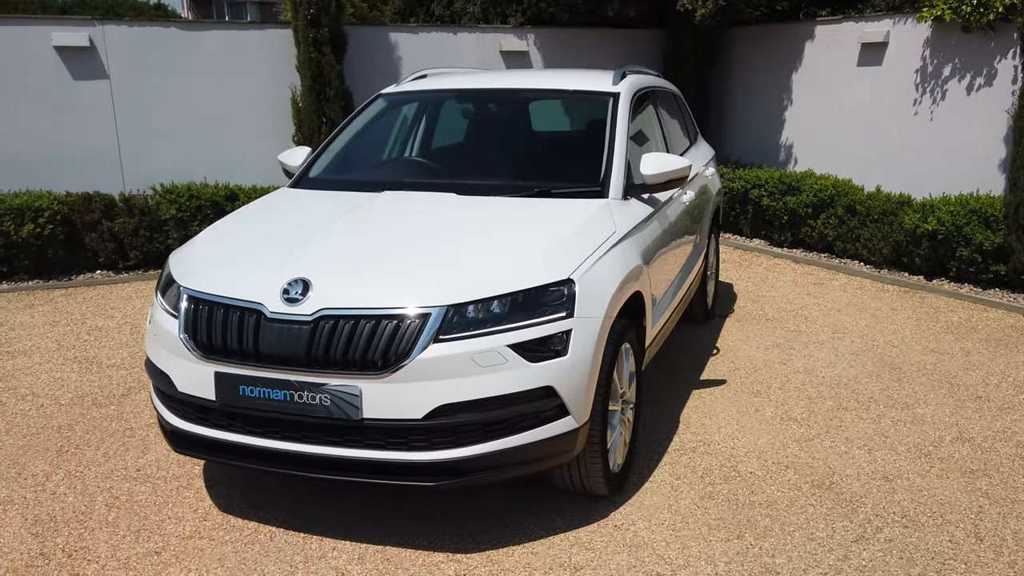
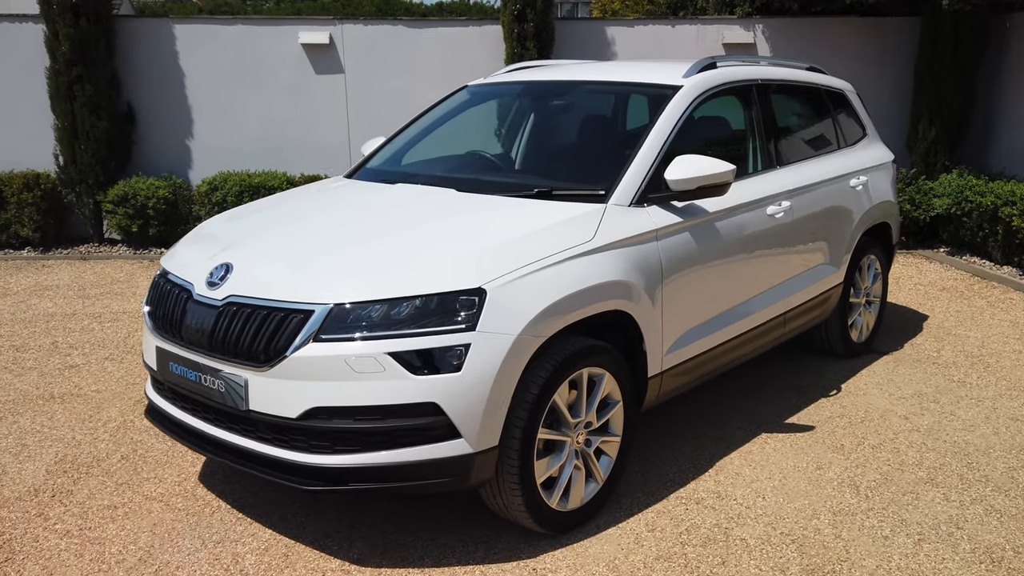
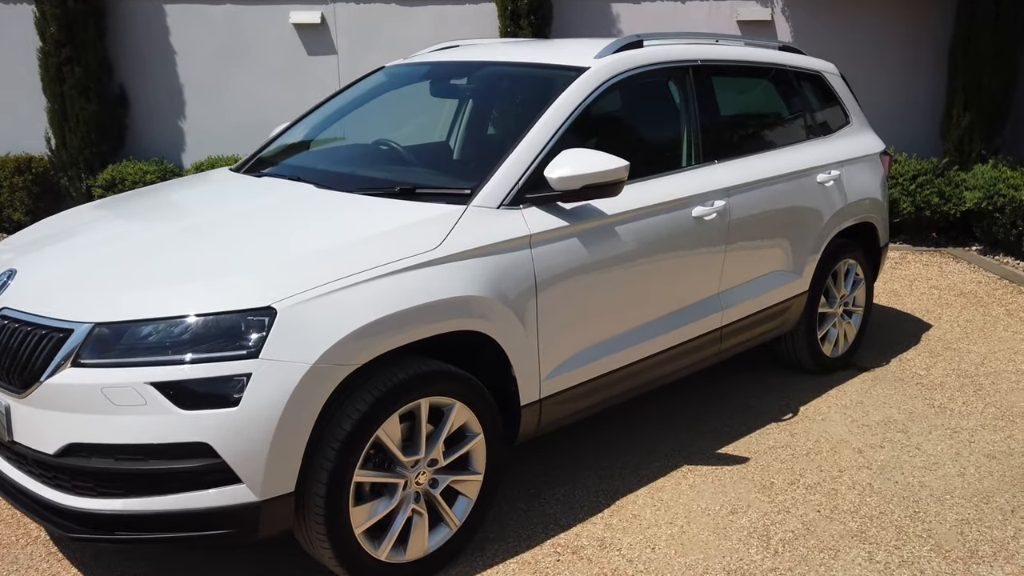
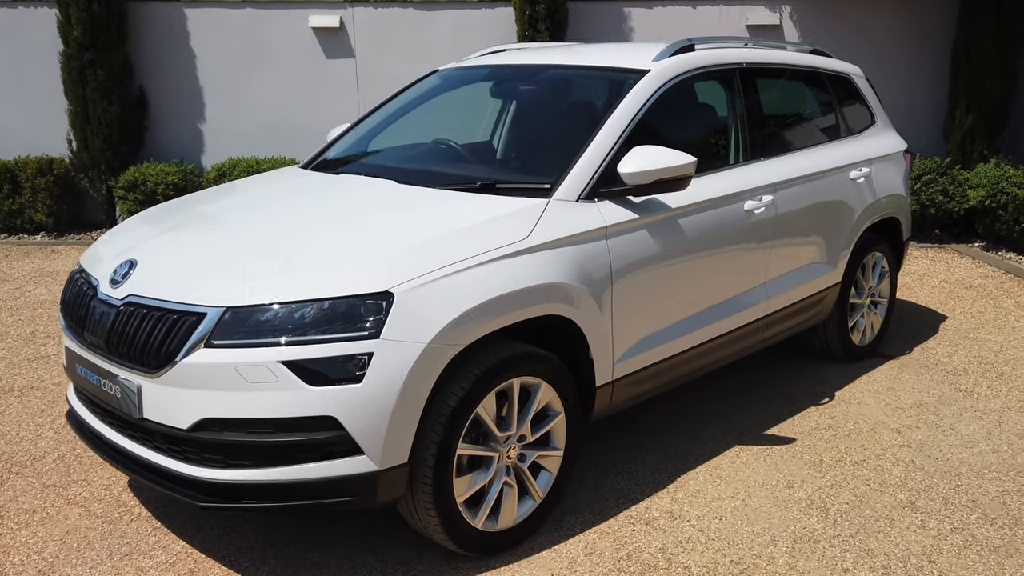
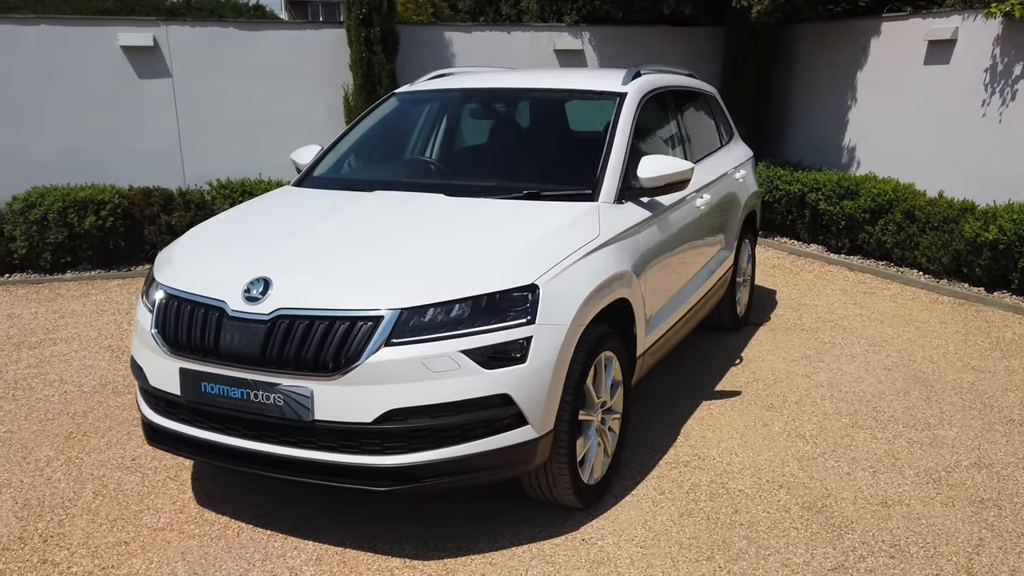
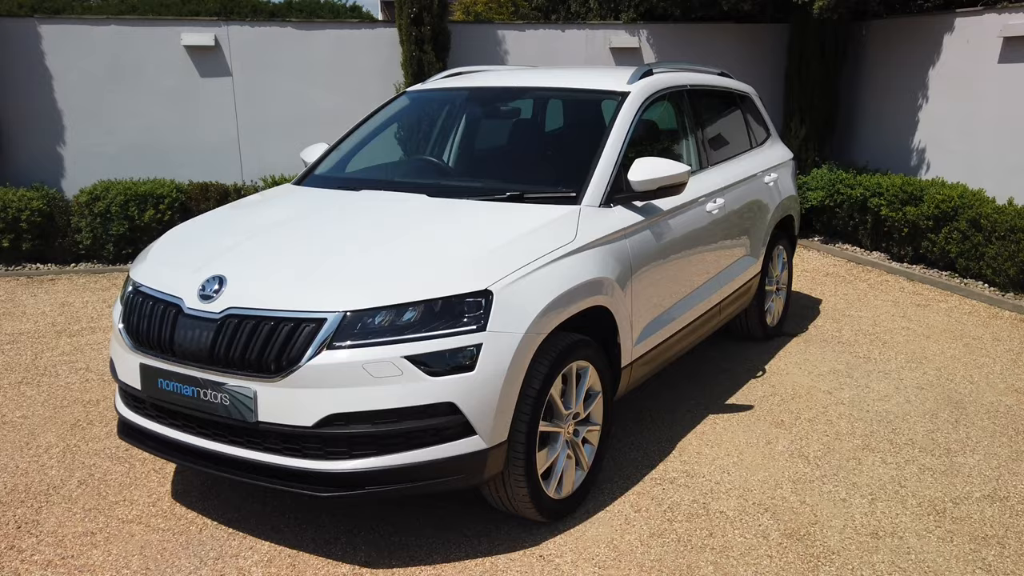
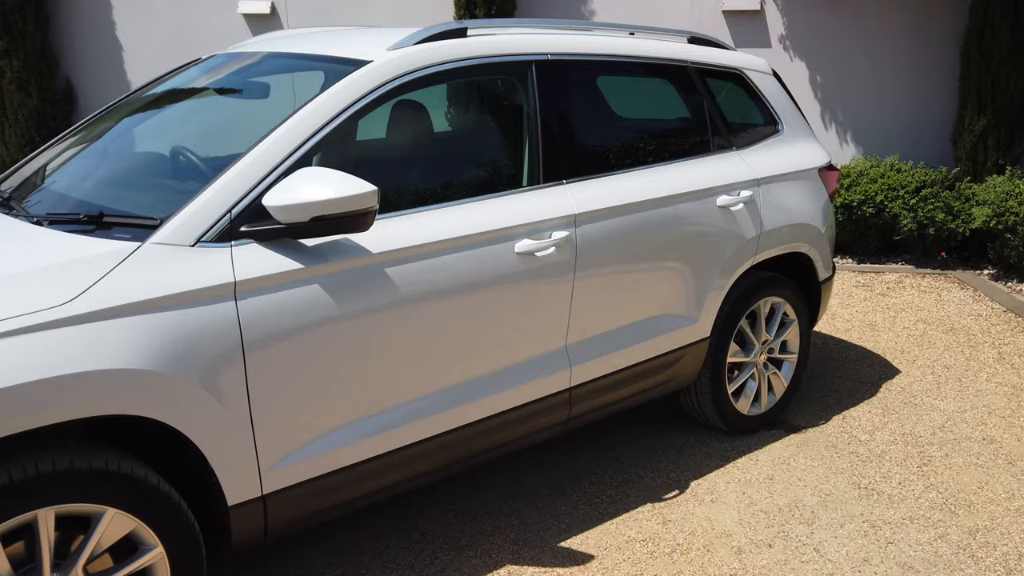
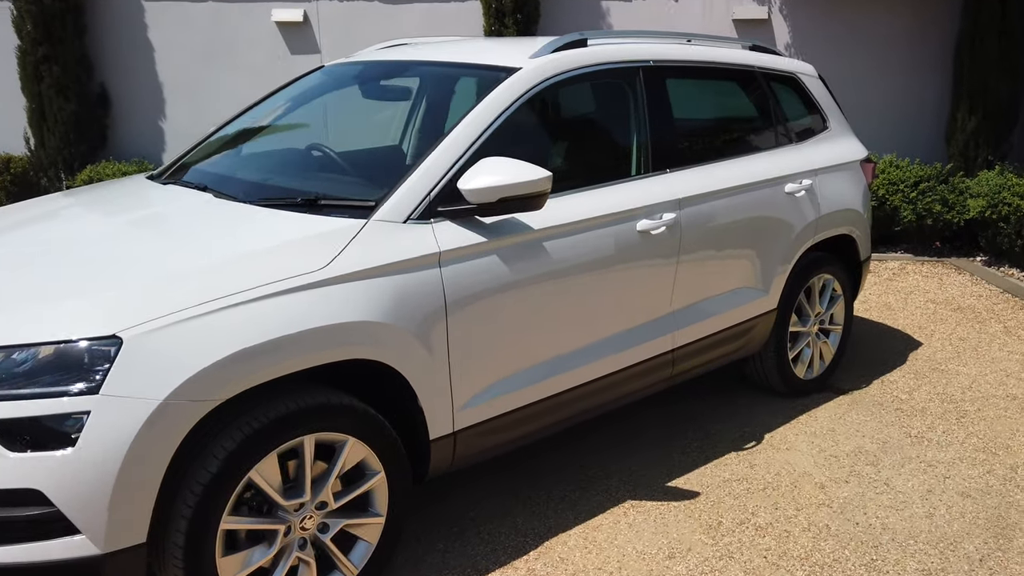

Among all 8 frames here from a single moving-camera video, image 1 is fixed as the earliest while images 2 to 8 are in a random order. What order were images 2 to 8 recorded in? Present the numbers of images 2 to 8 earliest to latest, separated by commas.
5, 6, 2, 4, 3, 8, 7
